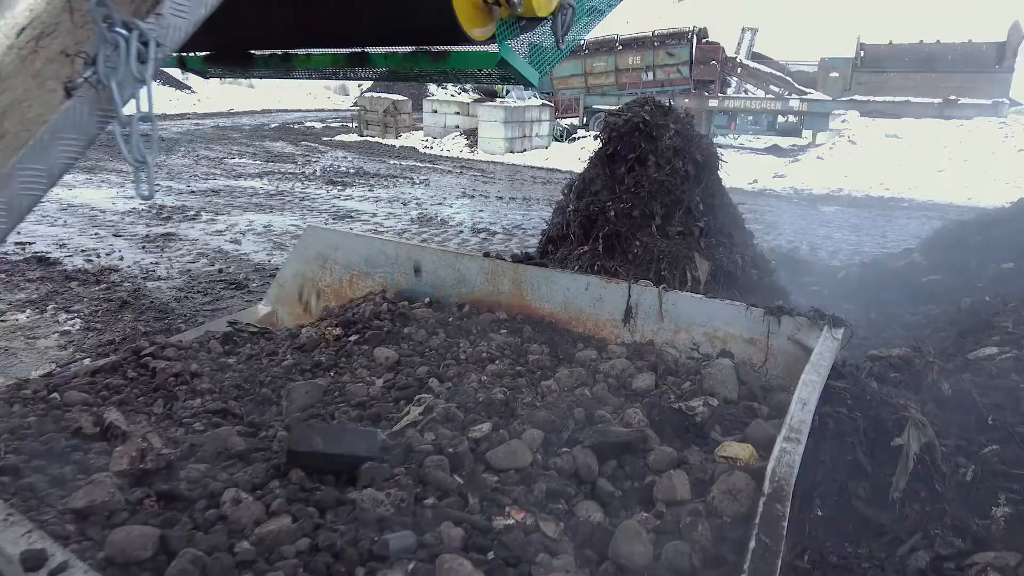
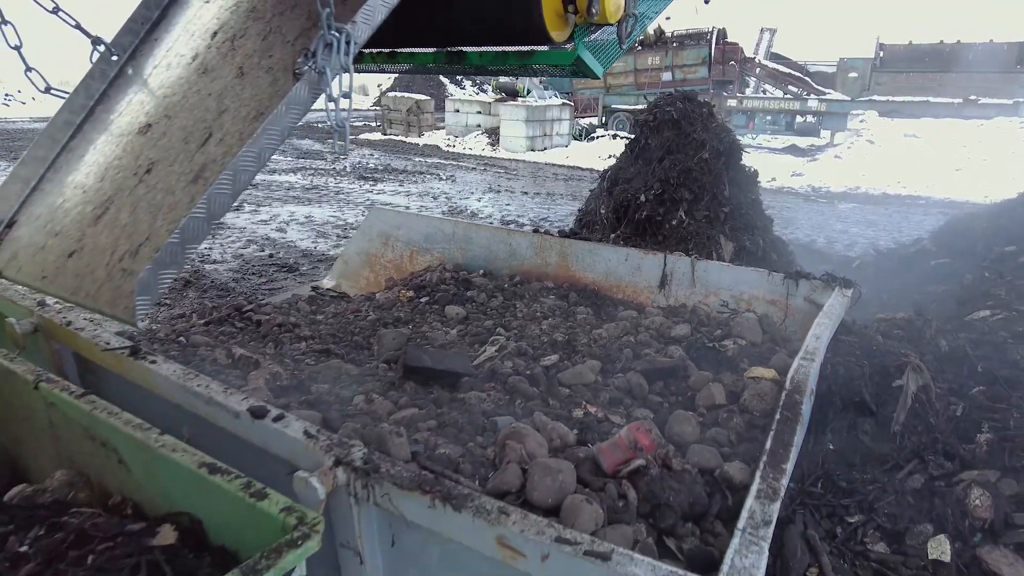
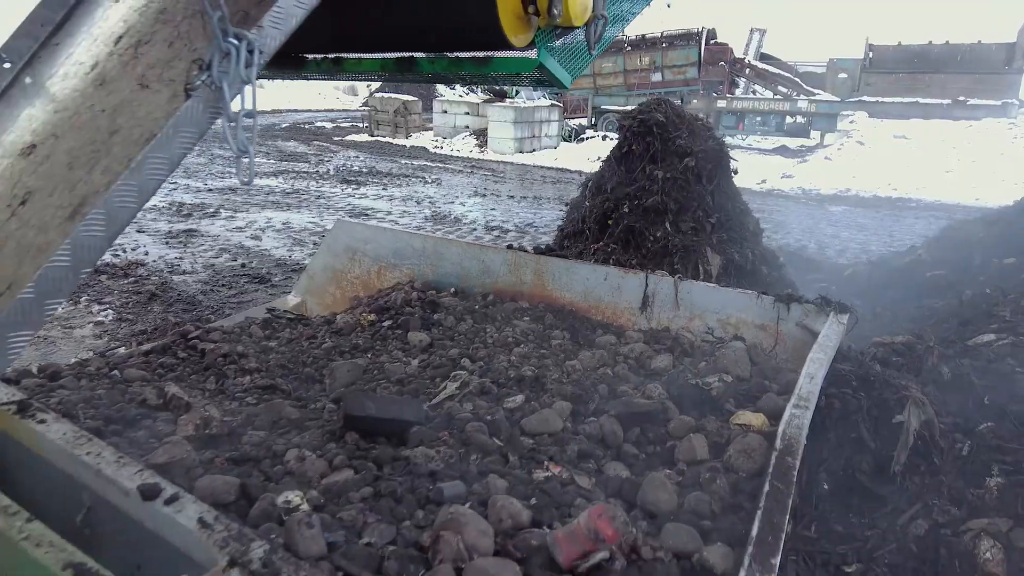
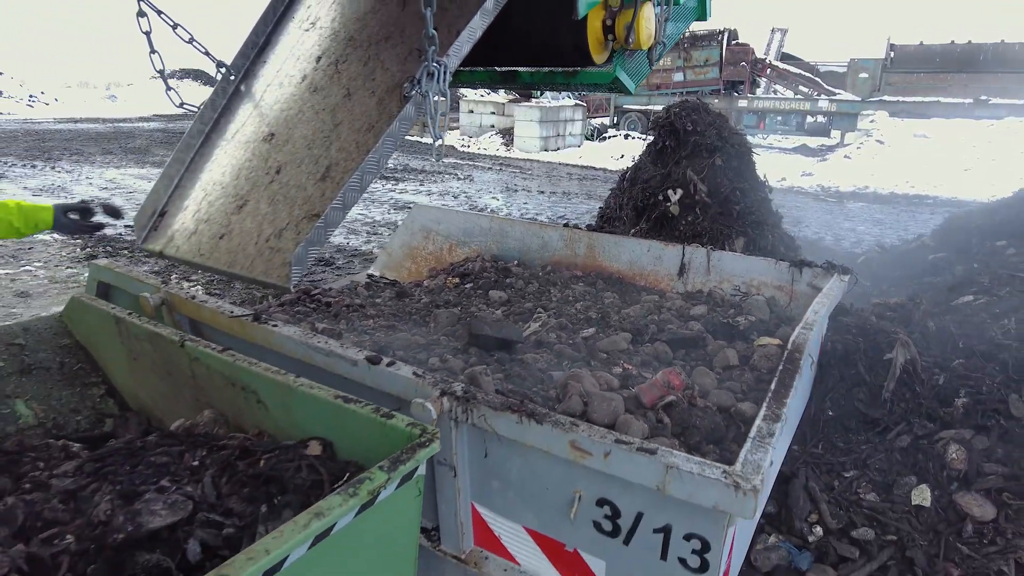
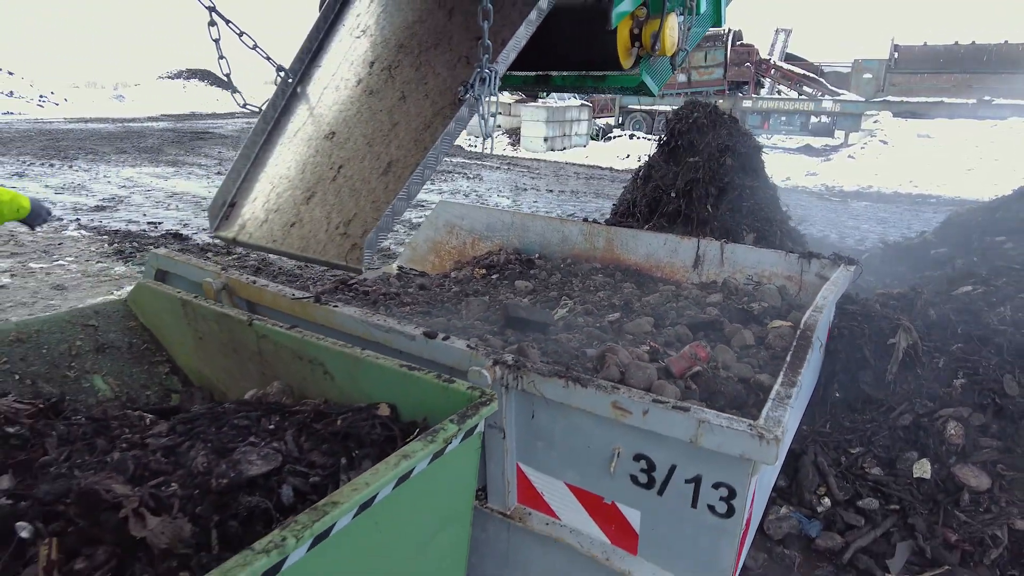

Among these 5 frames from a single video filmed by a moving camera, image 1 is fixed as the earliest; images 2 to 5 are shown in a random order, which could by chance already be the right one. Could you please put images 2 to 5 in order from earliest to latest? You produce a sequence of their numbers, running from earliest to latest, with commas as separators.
3, 2, 4, 5
